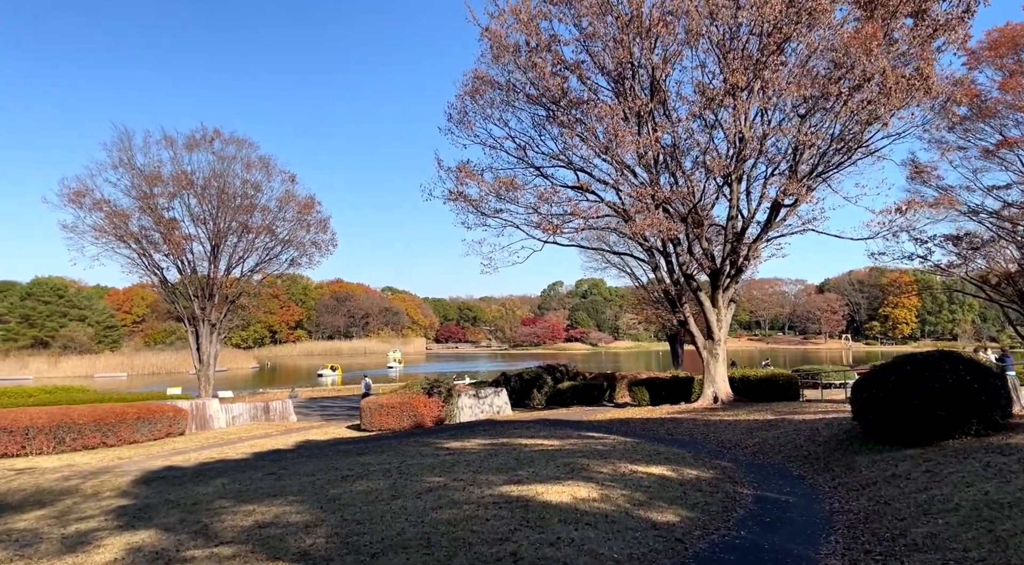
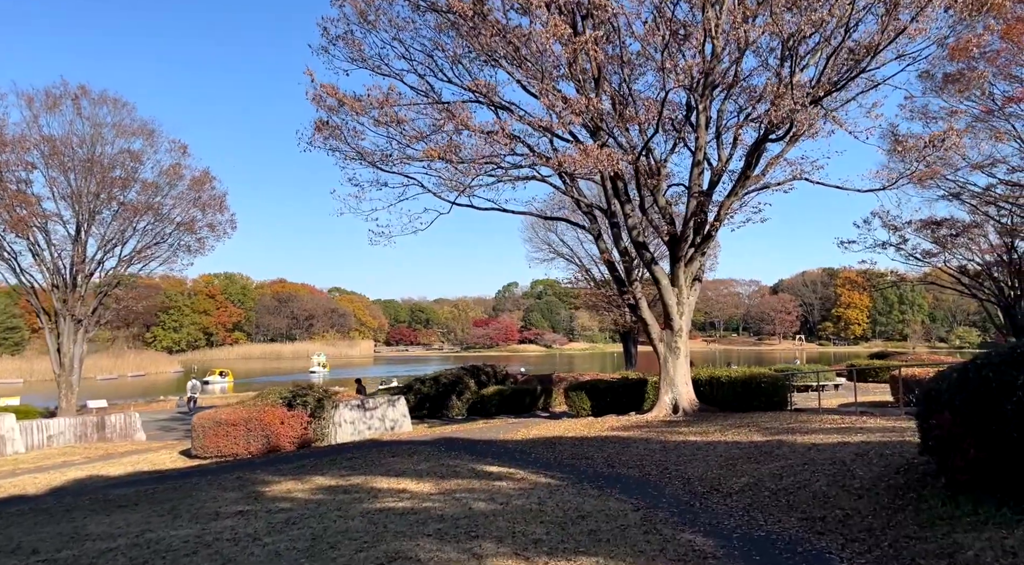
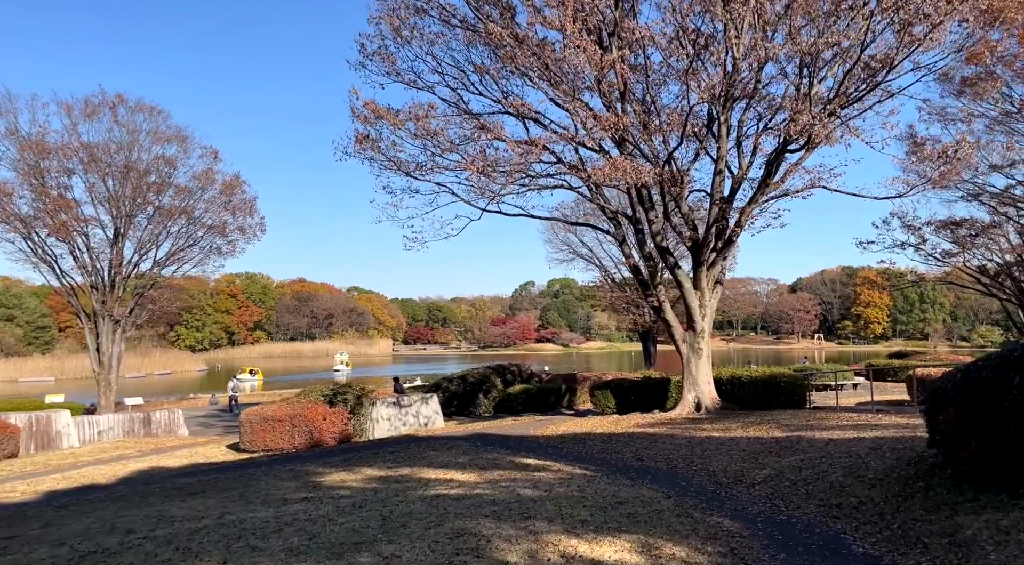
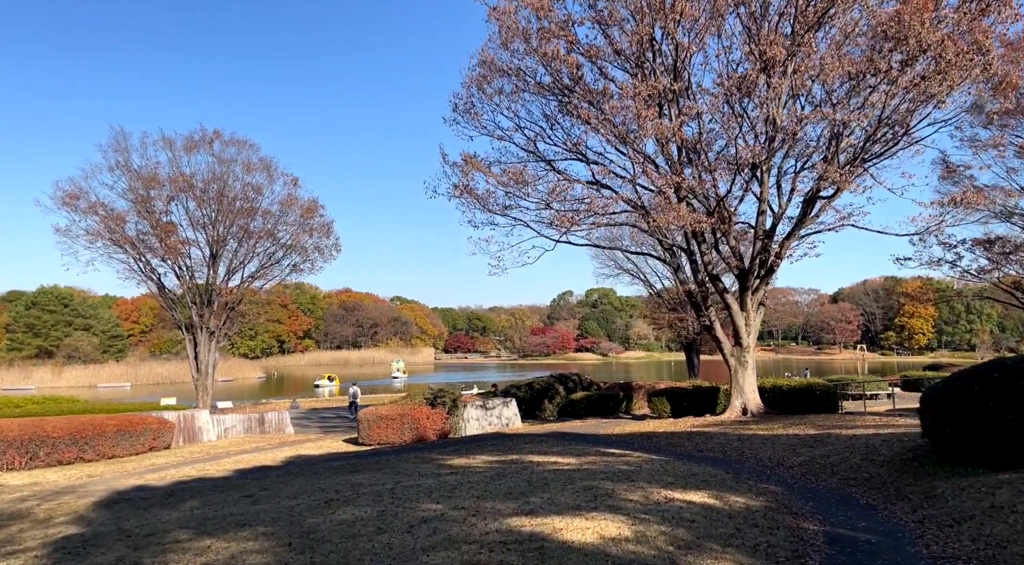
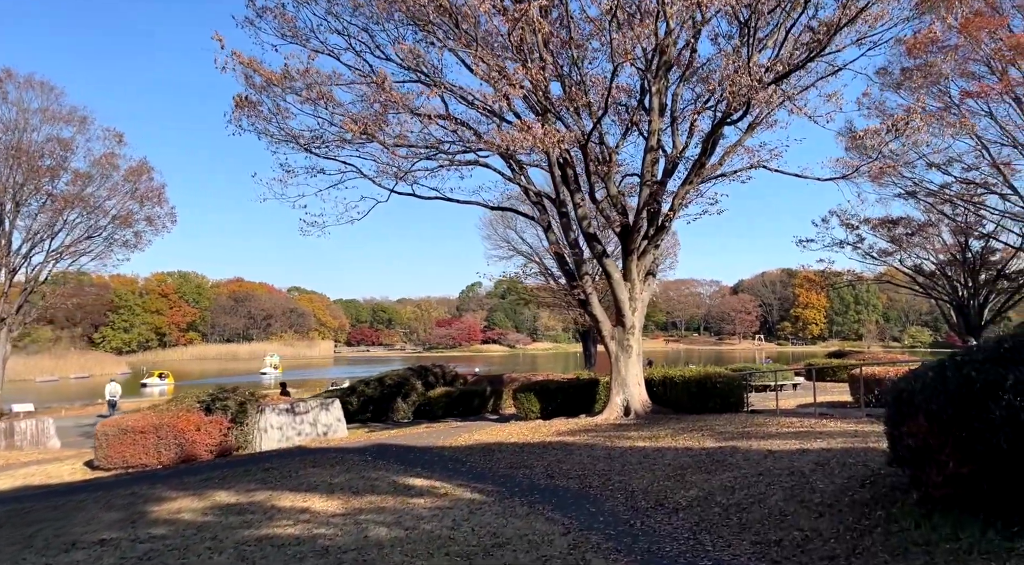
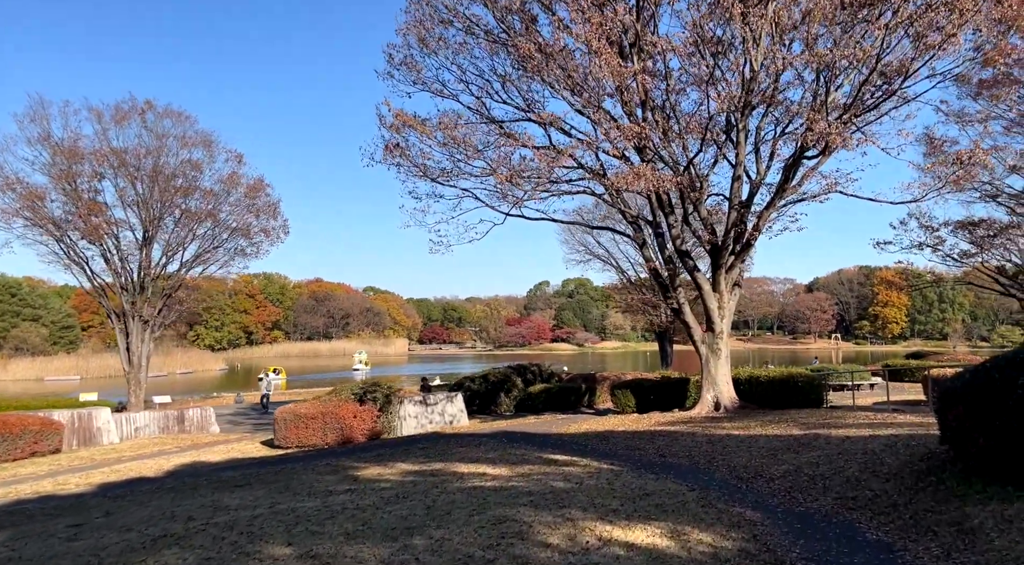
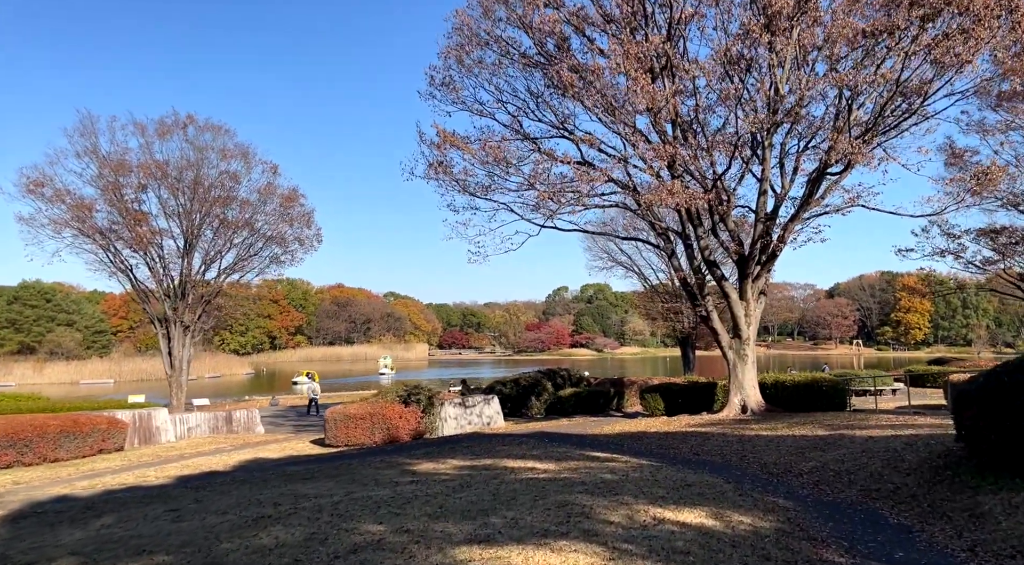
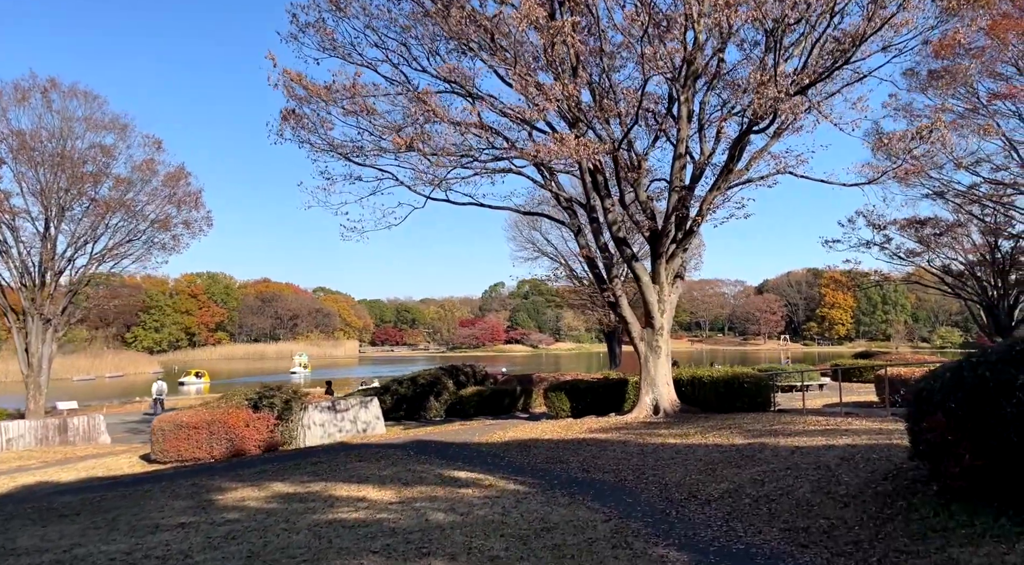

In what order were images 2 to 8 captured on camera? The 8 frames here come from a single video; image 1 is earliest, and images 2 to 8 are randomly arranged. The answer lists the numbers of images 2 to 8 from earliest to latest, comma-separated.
4, 7, 6, 3, 2, 8, 5
